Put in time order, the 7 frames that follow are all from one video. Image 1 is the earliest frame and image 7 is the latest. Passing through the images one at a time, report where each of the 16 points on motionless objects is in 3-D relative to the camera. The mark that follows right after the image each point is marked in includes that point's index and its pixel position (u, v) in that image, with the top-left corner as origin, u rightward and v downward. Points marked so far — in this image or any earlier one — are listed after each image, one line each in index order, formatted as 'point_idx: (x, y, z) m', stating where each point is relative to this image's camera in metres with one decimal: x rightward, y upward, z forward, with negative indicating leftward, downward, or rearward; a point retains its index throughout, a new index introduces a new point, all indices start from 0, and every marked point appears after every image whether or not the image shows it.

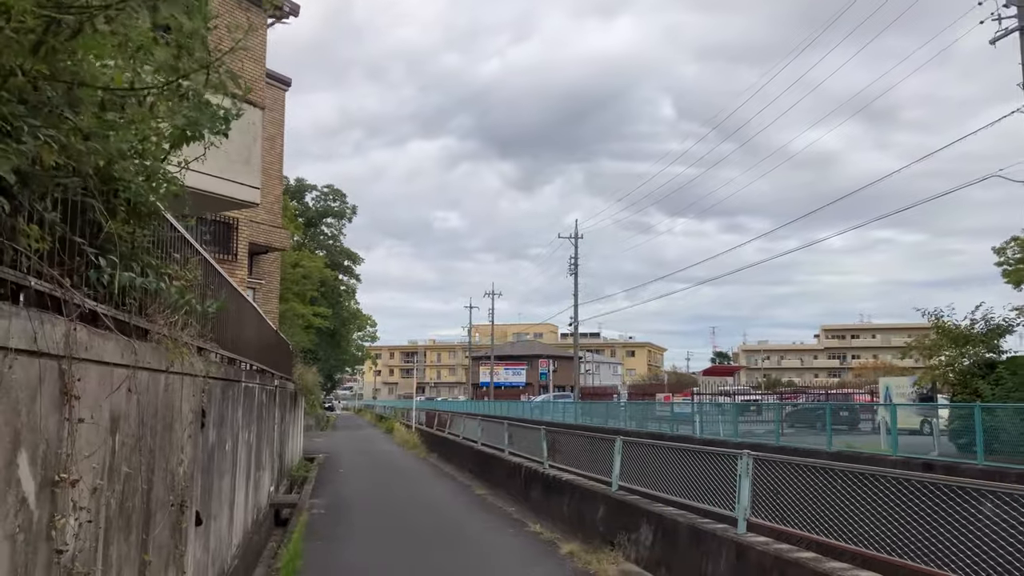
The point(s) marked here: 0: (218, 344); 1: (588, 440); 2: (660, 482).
0: (-3.0, -0.6, +7.4) m
1: (+1.1, -2.2, +10.3) m
2: (+1.7, -2.3, +8.4) m
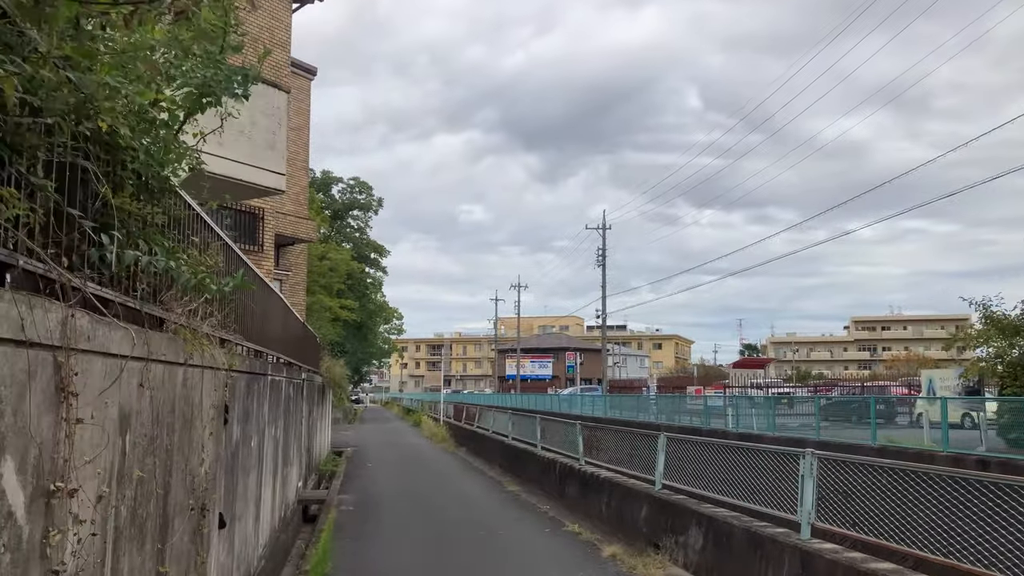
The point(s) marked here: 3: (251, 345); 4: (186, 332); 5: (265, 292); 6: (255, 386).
0: (-2.6, -0.5, +7.0) m
1: (+1.6, -2.0, +9.9) m
2: (+2.1, -2.1, +7.9) m
3: (-2.8, -0.6, +7.7) m
4: (-2.0, -0.3, +4.5) m
5: (-3.3, 0.0, +9.7) m
6: (-2.6, -1.0, +7.3) m
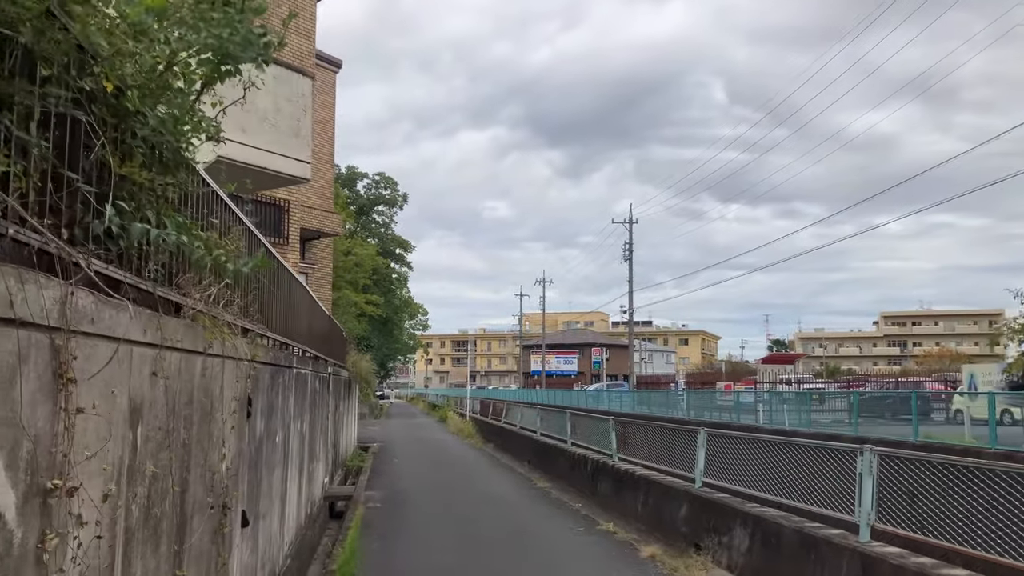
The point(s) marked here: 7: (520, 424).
0: (-2.3, -0.4, +6.7) m
1: (+2.0, -1.9, +9.5) m
2: (+2.5, -2.0, +7.4) m
3: (-2.5, -0.5, +7.4) m
4: (-1.8, -0.2, +4.2) m
5: (-2.9, +0.1, +9.4) m
6: (-2.3, -0.9, +7.1) m
7: (+0.2, -3.7, +19.7) m
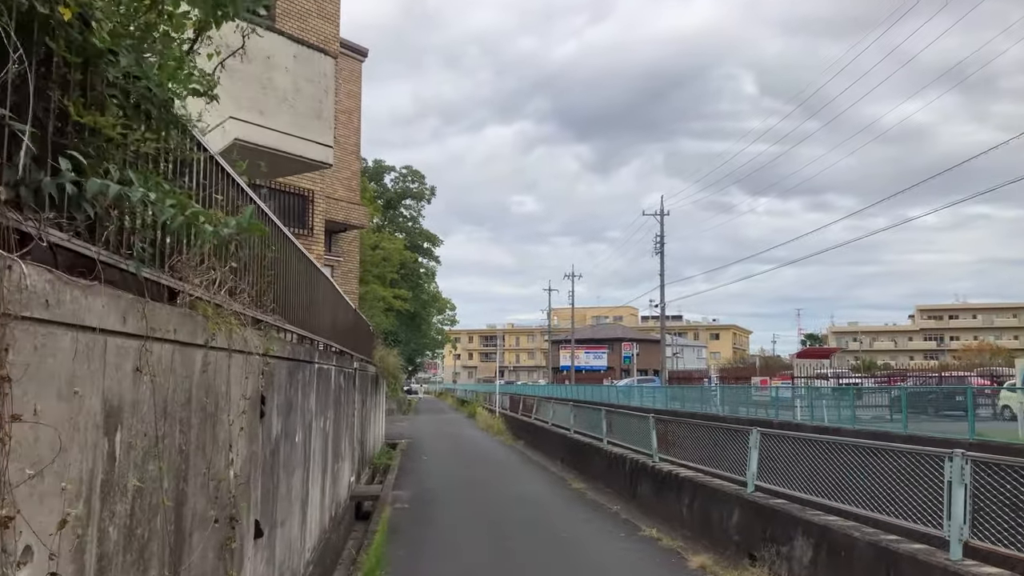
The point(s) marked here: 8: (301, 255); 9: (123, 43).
0: (-2.0, -0.3, +6.3) m
1: (+2.4, -1.7, +8.8) m
2: (+2.8, -1.9, +6.8) m
3: (-2.1, -0.4, +7.0) m
4: (-1.6, -0.1, +3.7) m
5: (-2.5, +0.2, +8.9) m
6: (-1.9, -0.8, +6.6) m
7: (+1.0, -3.5, +19.1) m
8: (-2.3, +0.4, +7.7) m
9: (-1.4, +0.9, +2.6) m
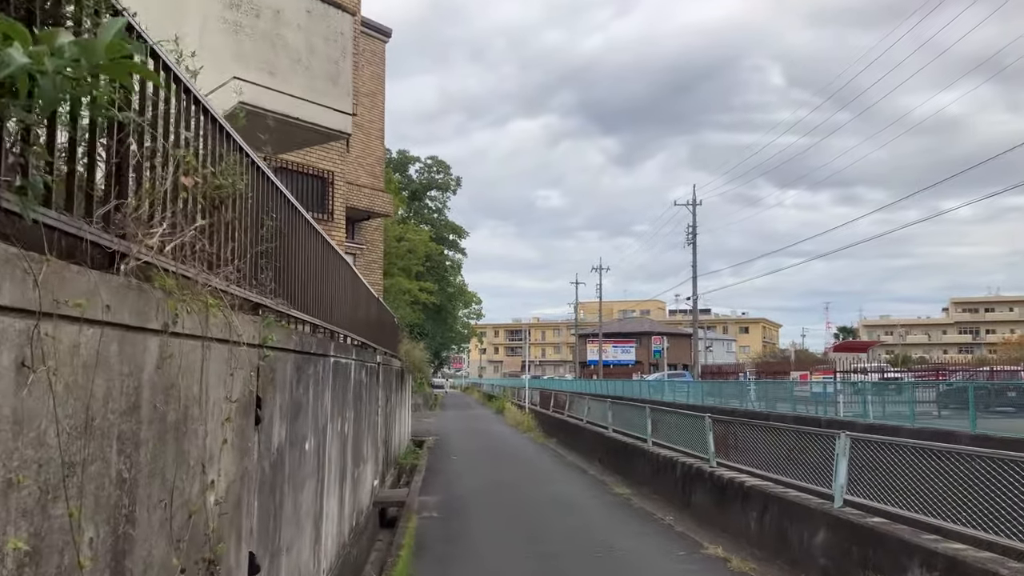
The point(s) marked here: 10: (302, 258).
0: (-1.6, -0.1, +5.3) m
1: (+2.9, -1.5, +7.7) m
2: (+3.2, -1.7, +5.6) m
3: (-1.7, -0.2, +6.0) m
4: (-1.3, 0.0, +2.7) m
5: (-2.0, +0.4, +8.0) m
6: (-1.6, -0.6, +5.6) m
7: (+1.8, -3.3, +18.1) m
8: (-1.9, +0.5, +6.7) m
9: (-1.2, +1.0, +1.5) m
10: (-1.8, +0.2, +6.0) m
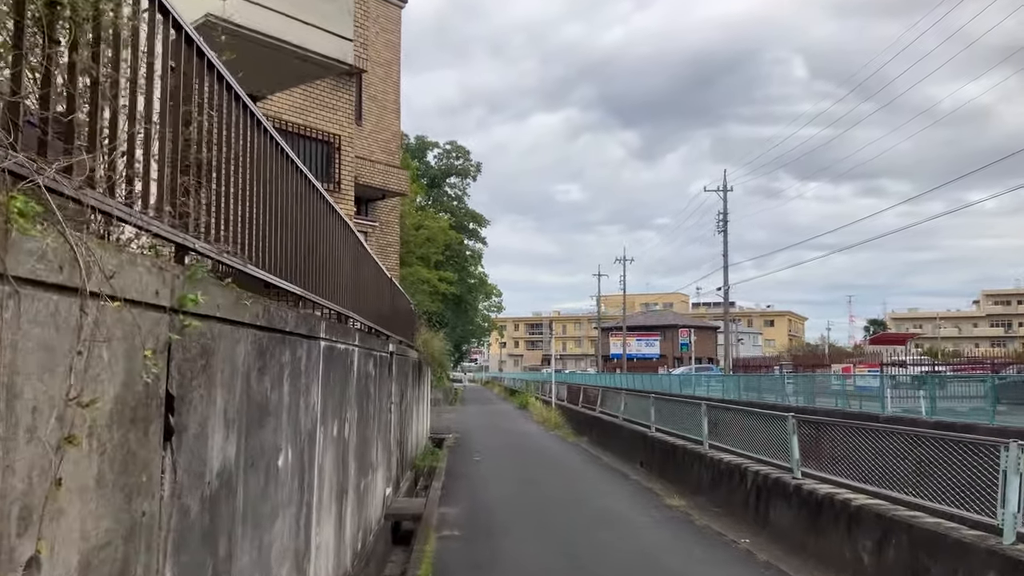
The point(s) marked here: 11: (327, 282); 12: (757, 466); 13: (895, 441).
0: (-1.3, +0.2, +3.7) m
1: (+3.2, -1.3, +6.0) m
2: (+3.5, -1.4, +3.9) m
3: (-1.4, 0.0, +4.4) m
4: (-1.1, +0.3, +1.1) m
5: (-1.7, +0.7, +6.4) m
6: (-1.3, -0.3, +4.0) m
7: (+2.5, -2.9, +16.4) m
8: (-1.5, +0.8, +5.1) m
9: (-1.0, +1.2, -0.1) m
10: (-1.4, +0.5, +4.4) m
11: (-1.7, +0.1, +6.9) m
12: (+2.8, -2.1, +8.3) m
13: (+3.2, -1.3, +6.1) m
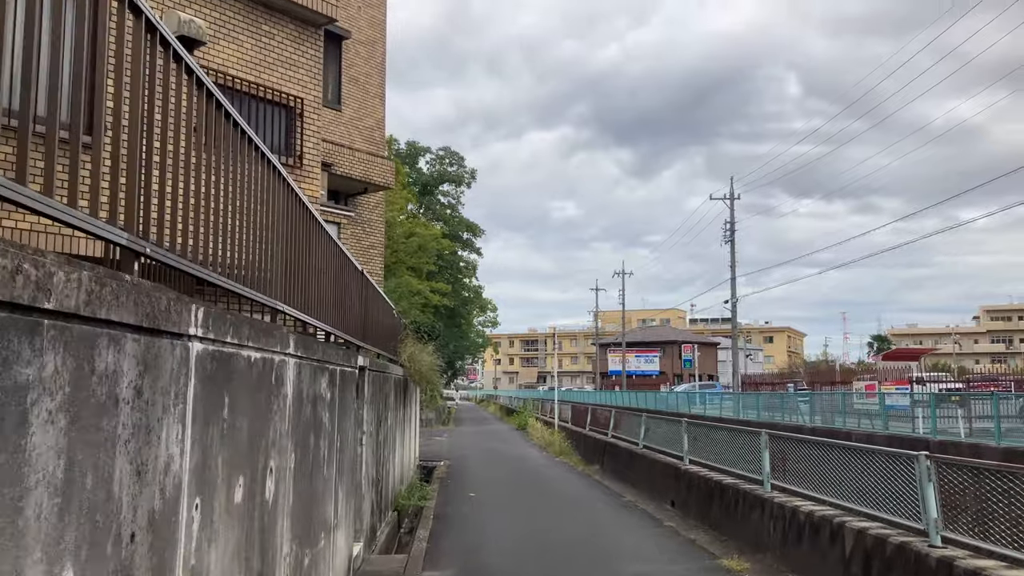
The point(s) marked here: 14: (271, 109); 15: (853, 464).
0: (-1.2, +0.4, +1.4) m
1: (+3.3, -1.1, +3.7) m
2: (+3.7, -1.2, +1.7) m
3: (-1.3, +0.2, +2.1) m
4: (-0.9, +0.5, -1.1) m
5: (-1.6, +0.8, +4.1) m
6: (-1.1, -0.2, +1.7) m
7: (+2.5, -3.0, +14.1) m
8: (-1.4, +1.0, +2.9) m
9: (-0.8, +1.5, -2.3) m
10: (-1.3, +0.7, +2.2) m
11: (-1.6, +0.2, +4.6) m
12: (+2.9, -2.0, +6.1) m
13: (+3.3, -1.1, +3.9) m
14: (-3.0, +2.2, +9.3) m
15: (+3.0, -1.6, +6.5) m
